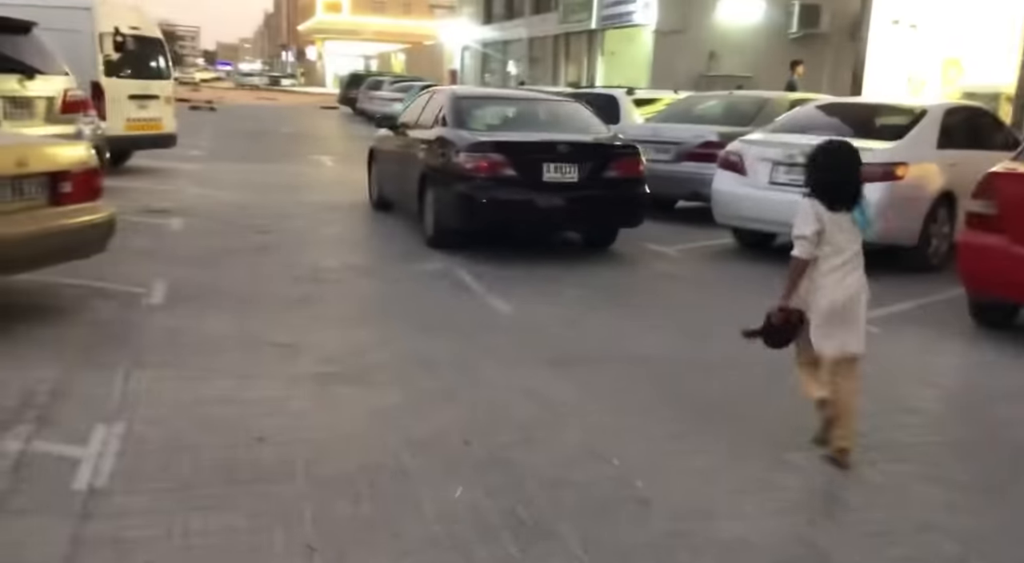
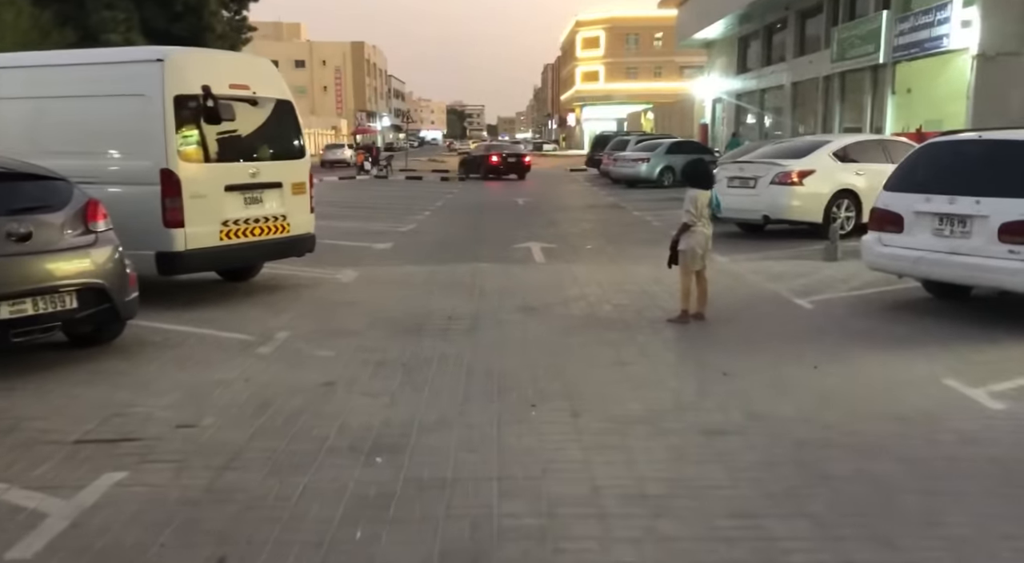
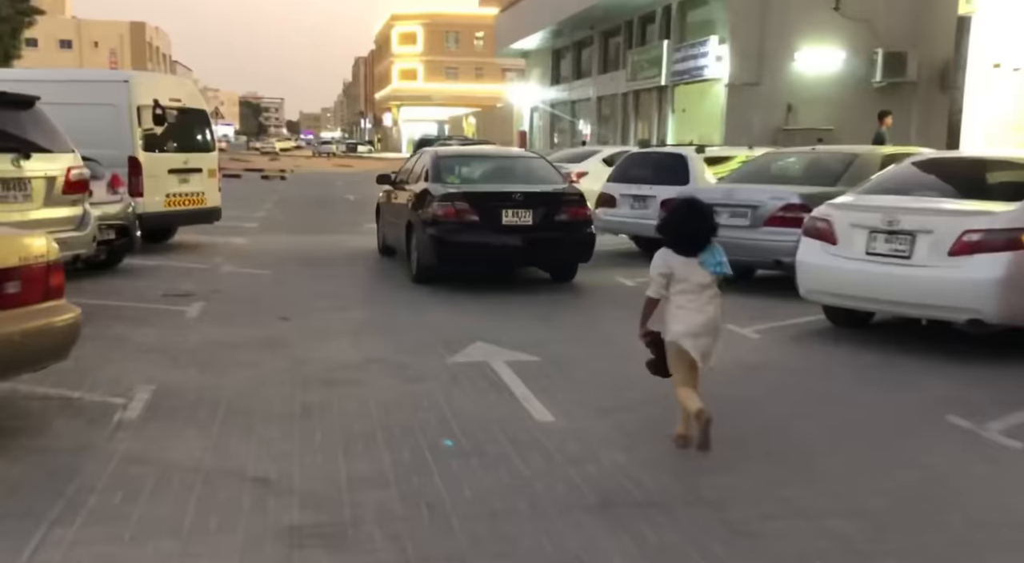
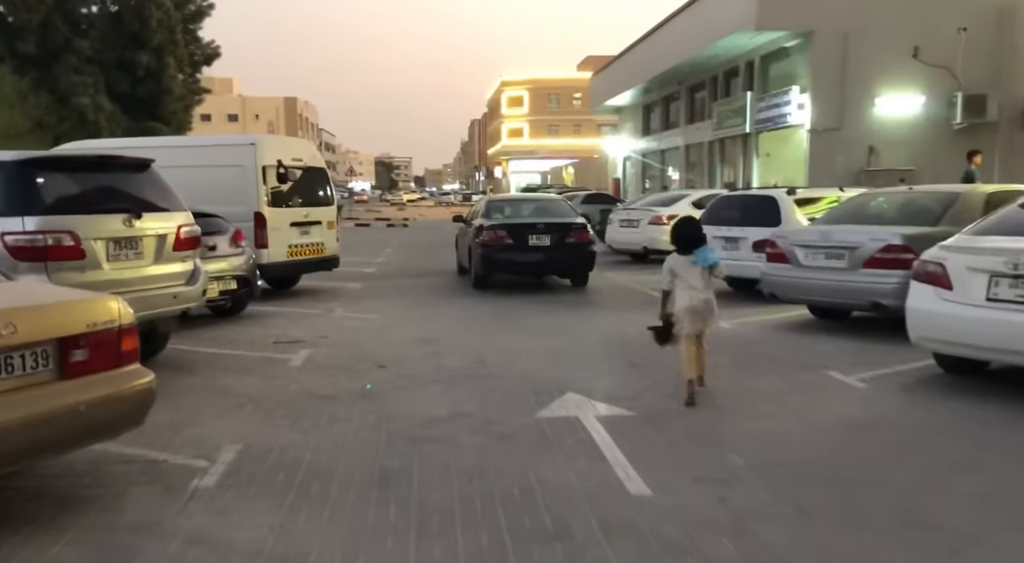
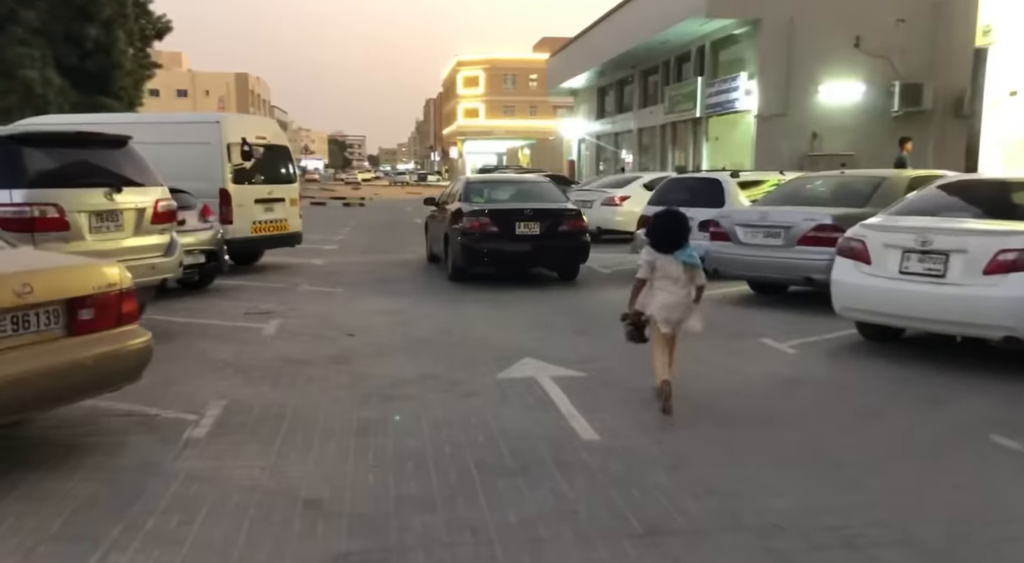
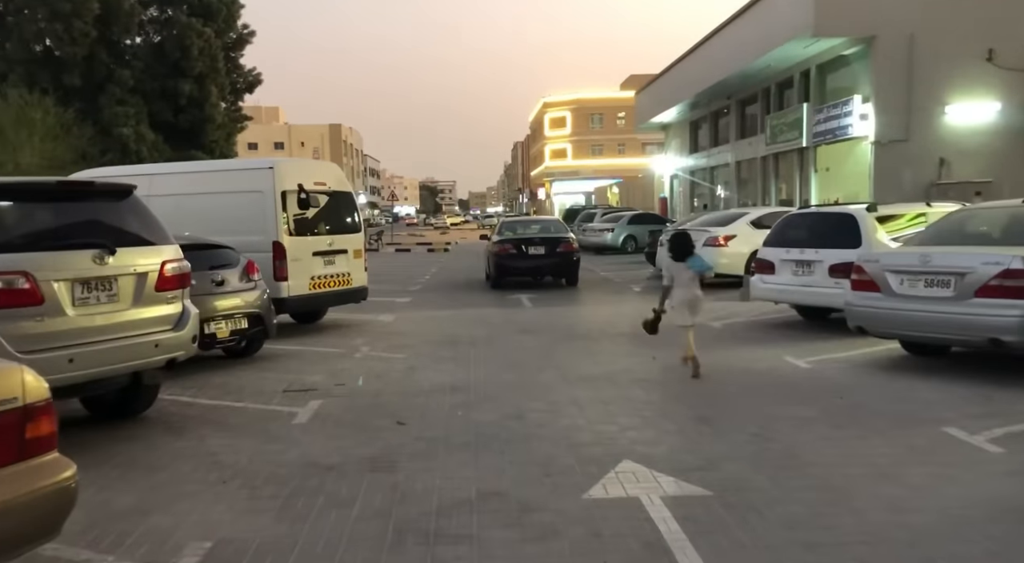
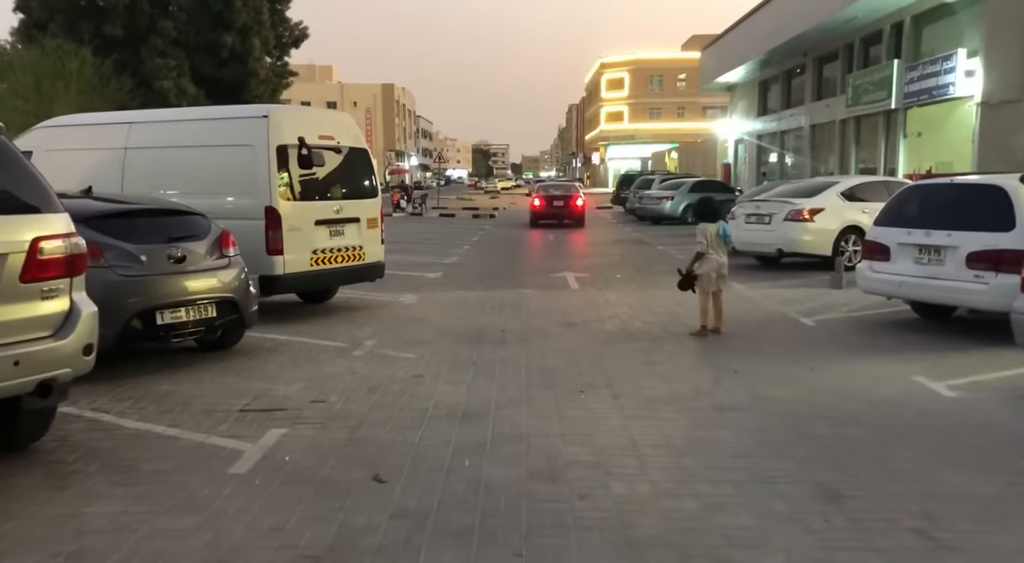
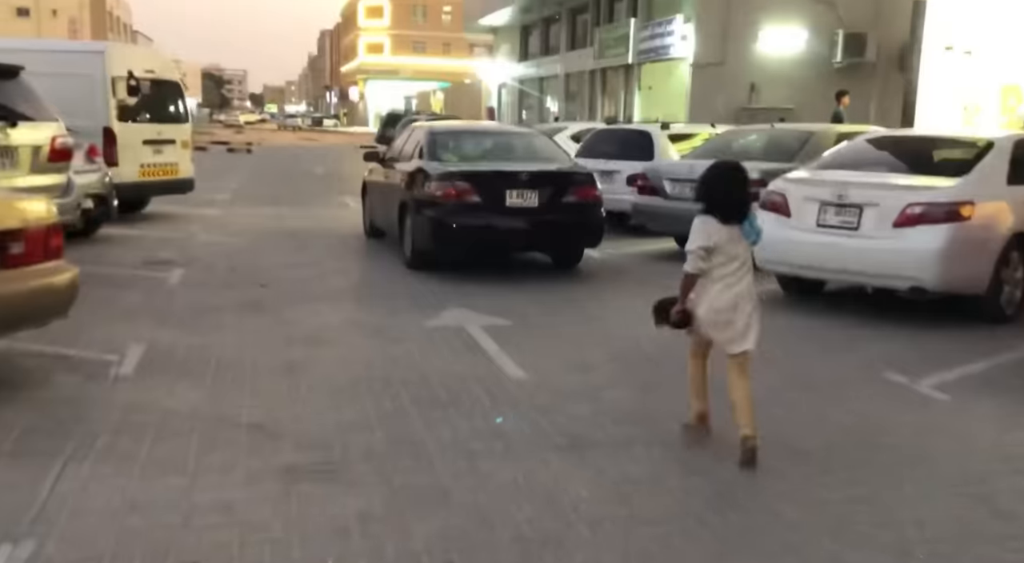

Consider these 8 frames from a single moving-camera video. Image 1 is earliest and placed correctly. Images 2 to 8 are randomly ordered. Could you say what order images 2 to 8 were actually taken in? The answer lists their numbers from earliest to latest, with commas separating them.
8, 3, 5, 4, 6, 7, 2
